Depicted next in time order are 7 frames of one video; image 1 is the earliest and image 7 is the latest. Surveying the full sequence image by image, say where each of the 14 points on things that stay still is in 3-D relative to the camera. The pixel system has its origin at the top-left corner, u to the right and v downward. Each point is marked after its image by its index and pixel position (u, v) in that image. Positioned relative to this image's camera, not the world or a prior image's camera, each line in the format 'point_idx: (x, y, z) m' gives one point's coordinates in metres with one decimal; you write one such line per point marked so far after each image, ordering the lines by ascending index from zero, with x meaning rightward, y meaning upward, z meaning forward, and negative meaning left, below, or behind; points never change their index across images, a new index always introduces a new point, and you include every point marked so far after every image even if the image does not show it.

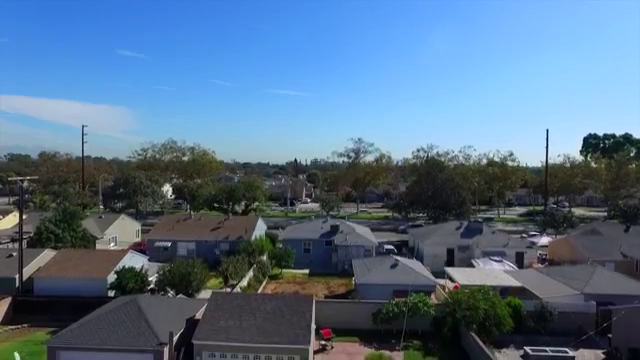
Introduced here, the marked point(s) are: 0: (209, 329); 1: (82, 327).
0: (-4.8, -6.5, +19.8) m
1: (-10.4, -6.4, +19.6) m
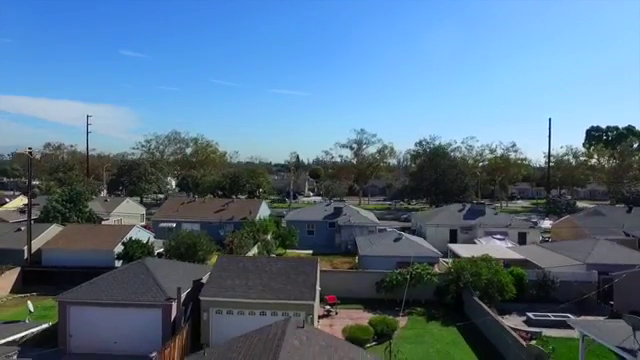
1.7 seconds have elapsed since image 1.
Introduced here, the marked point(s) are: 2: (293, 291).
0: (-4.6, -4.7, +20.1) m
1: (-10.1, -4.6, +19.9) m
2: (-1.2, -4.9, +19.9) m
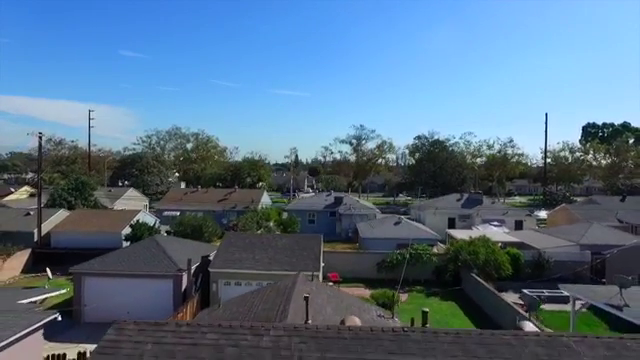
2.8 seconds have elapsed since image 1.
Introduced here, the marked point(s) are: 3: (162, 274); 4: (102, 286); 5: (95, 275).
0: (-4.4, -3.7, +20.9) m
1: (-10.0, -3.6, +20.8) m
2: (-1.0, -3.8, +20.7) m
3: (-6.9, -4.1, +19.5) m
4: (-9.7, -4.7, +19.9) m
5: (-10.0, -4.2, +19.8) m
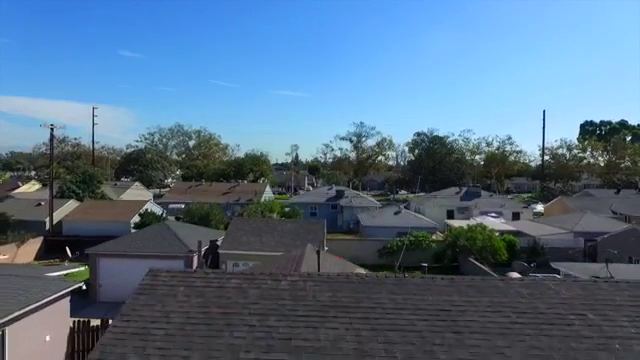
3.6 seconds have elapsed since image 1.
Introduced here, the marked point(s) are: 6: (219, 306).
0: (-4.2, -3.0, +21.9) m
1: (-9.8, -2.9, +21.8) m
2: (-0.8, -3.2, +21.7) m
3: (-6.7, -3.4, +20.5) m
4: (-9.5, -4.0, +20.9) m
5: (-9.8, -3.5, +20.8) m
6: (-1.7, -2.1, +7.7) m
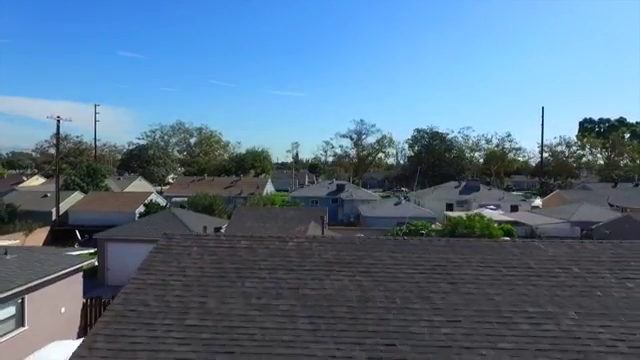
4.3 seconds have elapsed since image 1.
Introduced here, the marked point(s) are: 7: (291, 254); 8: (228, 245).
0: (-4.1, -2.4, +22.5) m
1: (-9.7, -2.3, +22.3) m
2: (-0.7, -2.5, +22.3) m
3: (-6.6, -2.8, +21.1) m
4: (-9.4, -3.4, +21.4) m
5: (-9.7, -2.9, +21.4) m
6: (-1.6, -1.5, +8.3) m
7: (-0.5, -1.4, +8.5) m
8: (-1.8, -1.3, +8.8) m
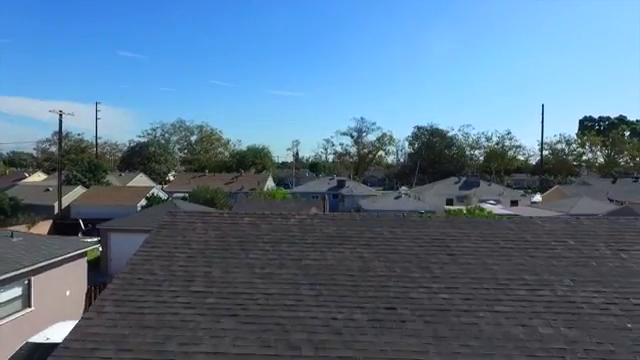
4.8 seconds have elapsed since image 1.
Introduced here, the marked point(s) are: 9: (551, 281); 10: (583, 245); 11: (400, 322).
0: (-4.1, -1.9, +22.7) m
1: (-9.6, -1.9, +22.5) m
2: (-0.7, -2.1, +22.5) m
3: (-6.5, -2.3, +21.3) m
4: (-9.4, -3.0, +21.6) m
5: (-9.6, -2.4, +21.6) m
6: (-1.6, -1.1, +8.4) m
7: (-0.5, -0.9, +8.7) m
8: (-1.8, -0.8, +9.0) m
9: (+3.6, -1.6, +7.0) m
10: (+4.7, -1.2, +8.0) m
11: (+1.1, -1.9, +6.1) m
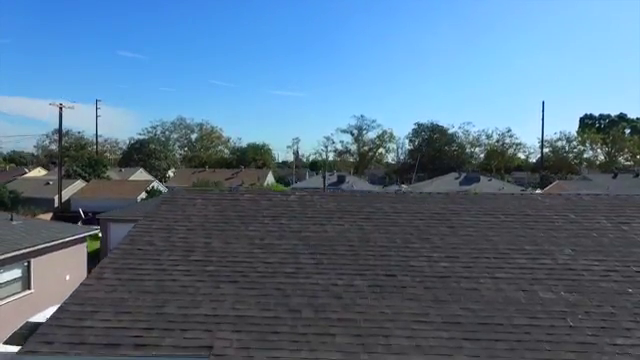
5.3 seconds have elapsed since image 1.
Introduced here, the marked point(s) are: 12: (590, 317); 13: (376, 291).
0: (-4.1, -1.5, +22.7) m
1: (-9.6, -1.4, +22.5) m
2: (-0.7, -1.6, +22.5) m
3: (-6.5, -1.9, +21.3) m
4: (-9.4, -2.5, +21.6) m
5: (-9.6, -2.0, +21.6) m
6: (-1.6, -0.6, +8.4) m
7: (-0.5, -0.5, +8.7) m
8: (-1.8, -0.3, +9.0) m
9: (+3.6, -1.1, +7.0) m
10: (+4.7, -0.7, +8.0) m
11: (+1.1, -1.5, +6.1) m
12: (+3.3, -1.7, +5.5) m
13: (+0.8, -1.5, +6.0) m
